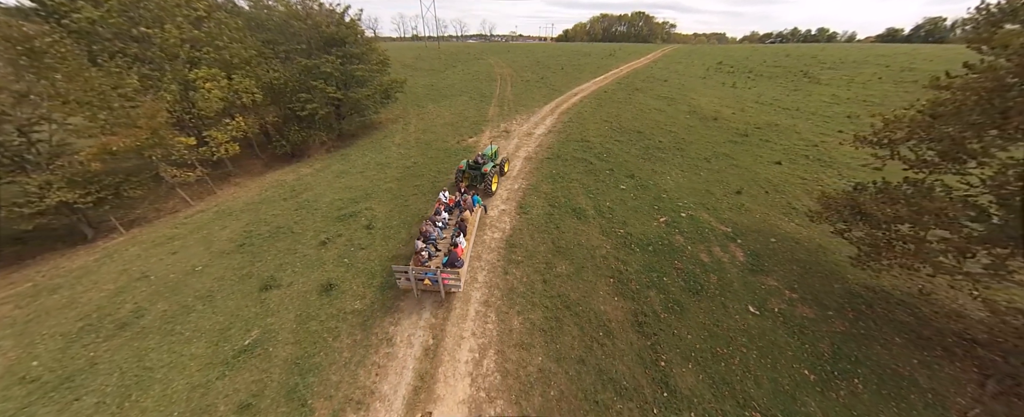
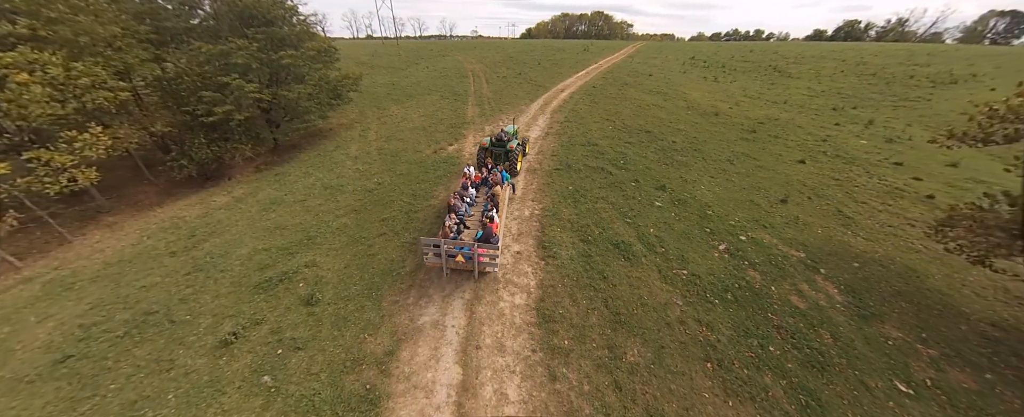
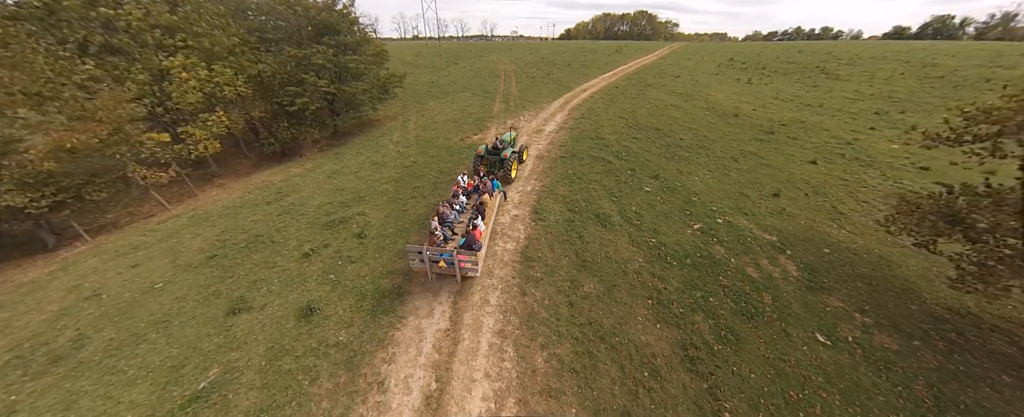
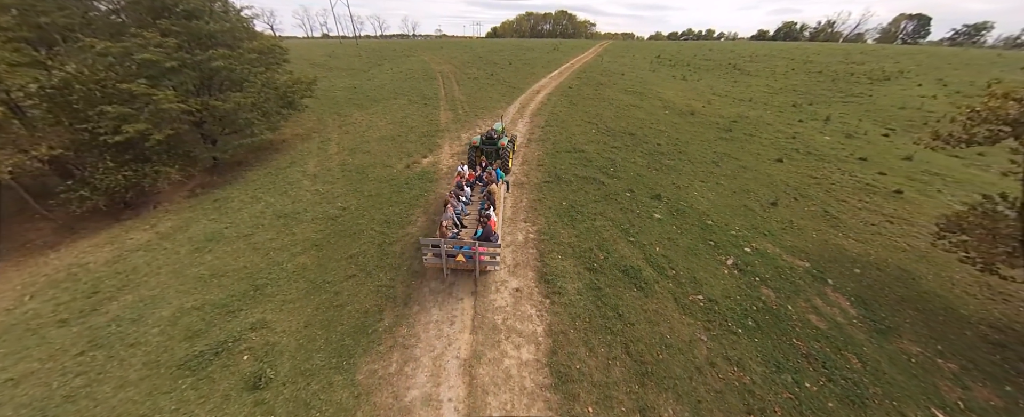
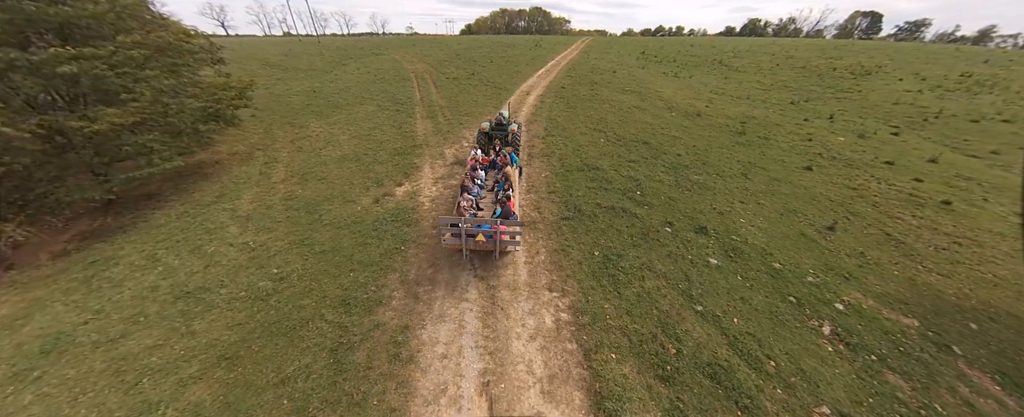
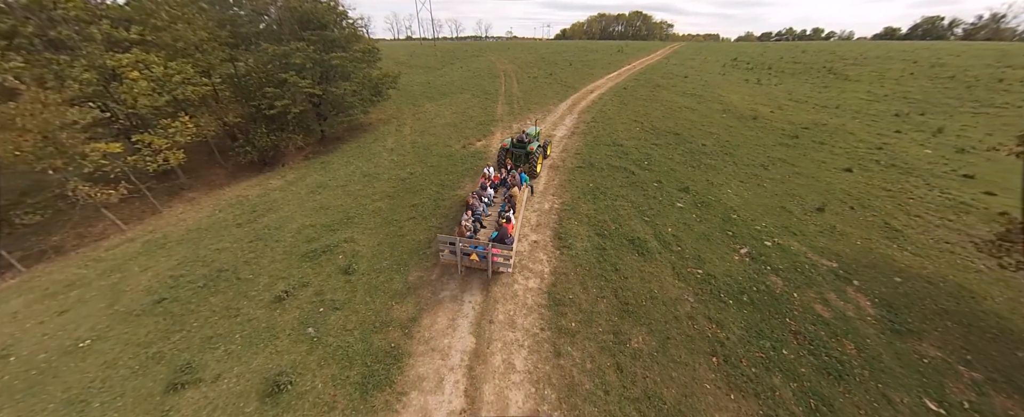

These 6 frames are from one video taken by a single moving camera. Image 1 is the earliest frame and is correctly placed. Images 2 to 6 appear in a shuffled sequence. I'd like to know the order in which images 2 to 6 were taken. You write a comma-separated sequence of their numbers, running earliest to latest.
3, 6, 2, 4, 5
